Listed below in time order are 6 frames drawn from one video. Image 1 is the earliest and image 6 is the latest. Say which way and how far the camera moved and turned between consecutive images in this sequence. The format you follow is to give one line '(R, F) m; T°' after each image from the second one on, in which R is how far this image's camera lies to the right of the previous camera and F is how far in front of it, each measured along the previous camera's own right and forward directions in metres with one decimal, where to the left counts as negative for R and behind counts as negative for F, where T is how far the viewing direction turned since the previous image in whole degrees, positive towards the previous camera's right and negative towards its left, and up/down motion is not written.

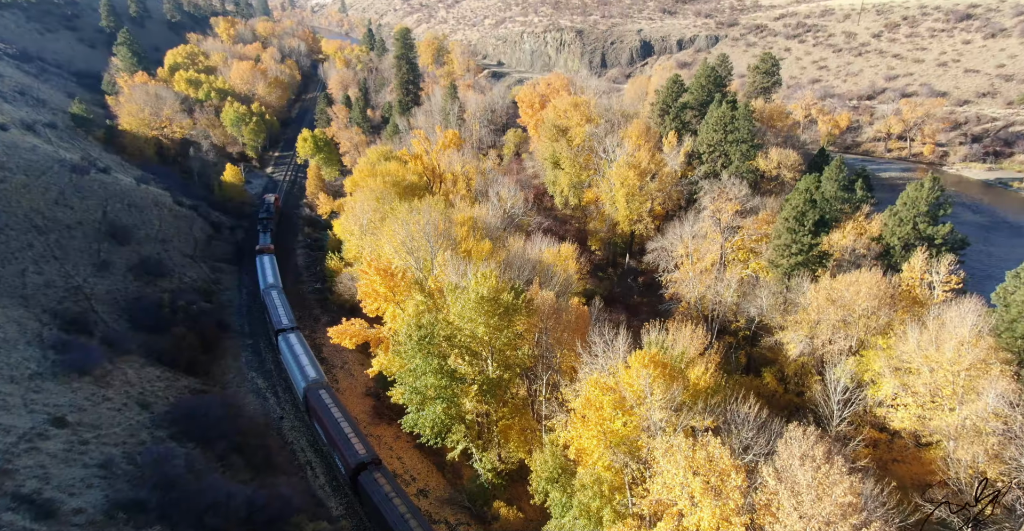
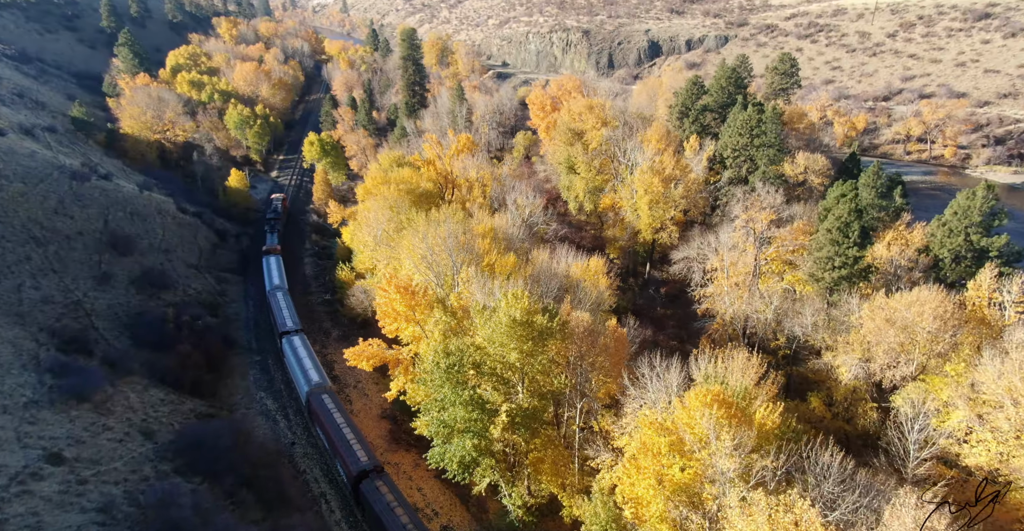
(-1.9, +3.1) m; 0°
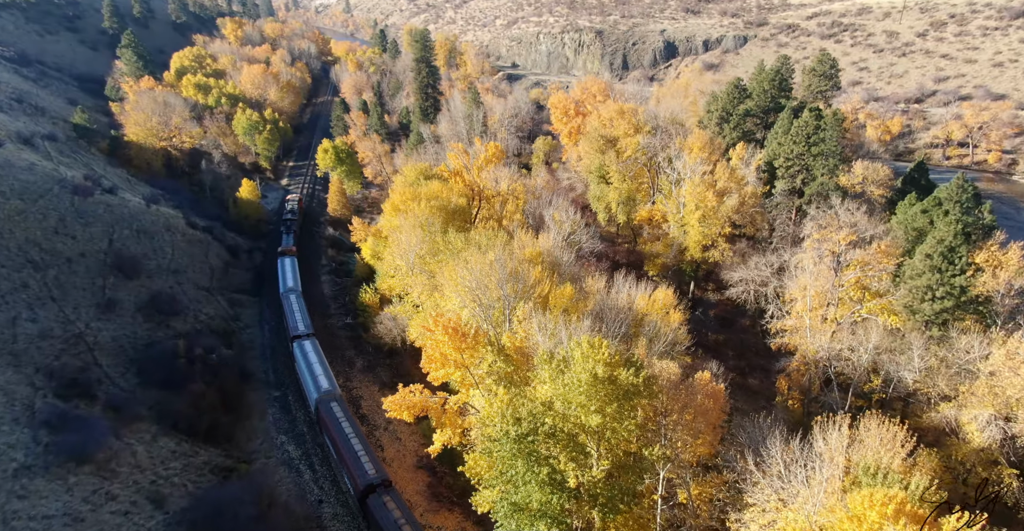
(-3.8, +5.8) m; 0°
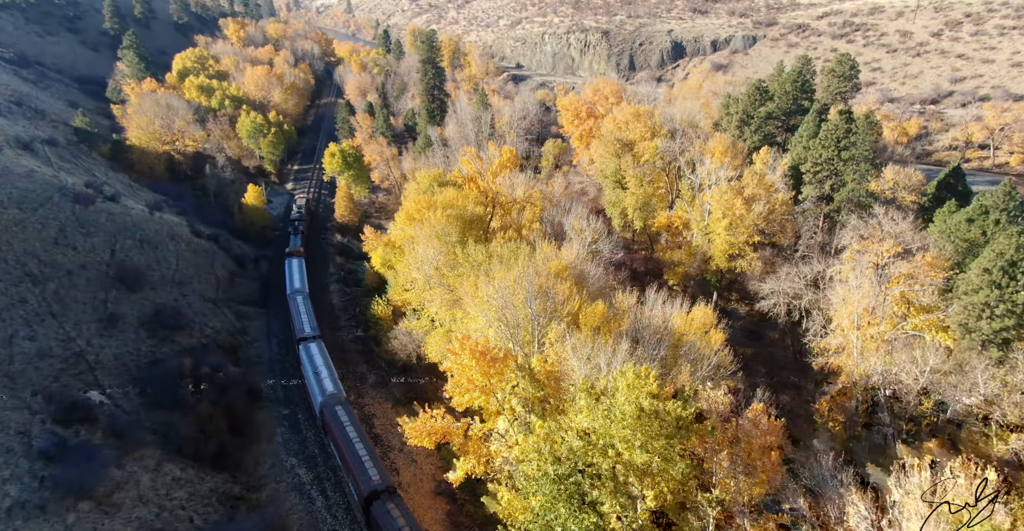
(-1.8, +2.7) m; 0°
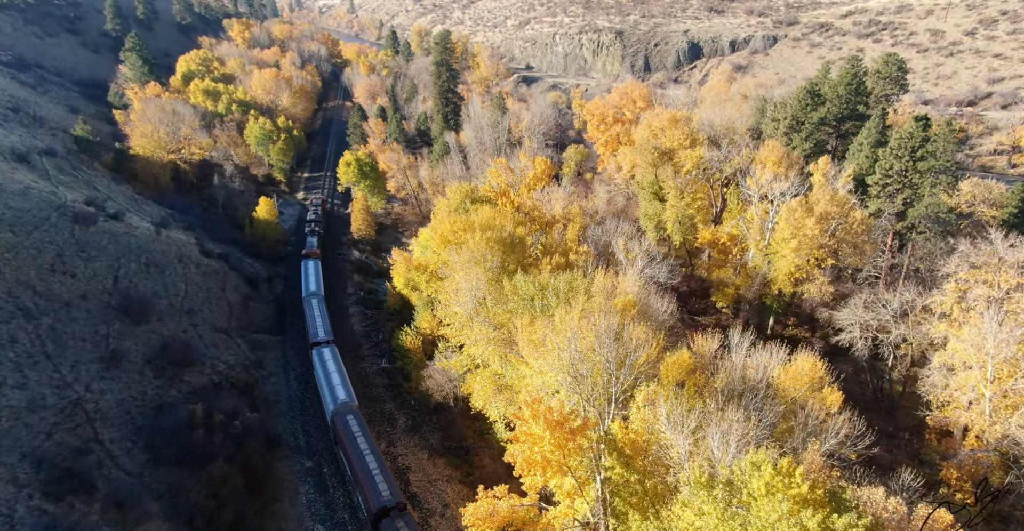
(-3.7, +6.0) m; 0°
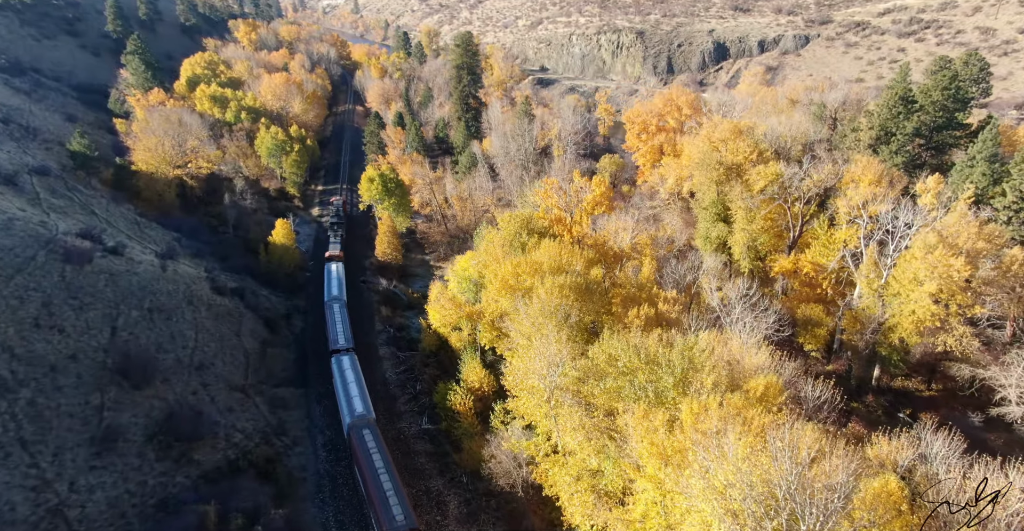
(-5.2, +9.2) m; 0°
